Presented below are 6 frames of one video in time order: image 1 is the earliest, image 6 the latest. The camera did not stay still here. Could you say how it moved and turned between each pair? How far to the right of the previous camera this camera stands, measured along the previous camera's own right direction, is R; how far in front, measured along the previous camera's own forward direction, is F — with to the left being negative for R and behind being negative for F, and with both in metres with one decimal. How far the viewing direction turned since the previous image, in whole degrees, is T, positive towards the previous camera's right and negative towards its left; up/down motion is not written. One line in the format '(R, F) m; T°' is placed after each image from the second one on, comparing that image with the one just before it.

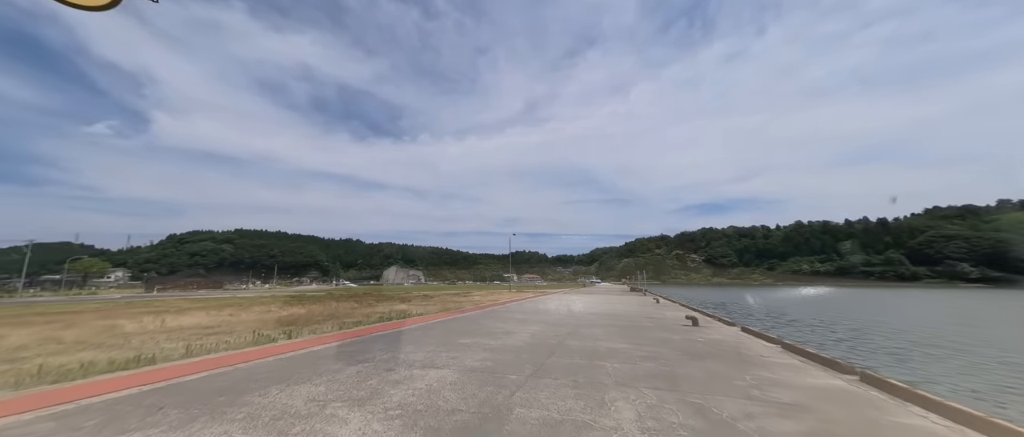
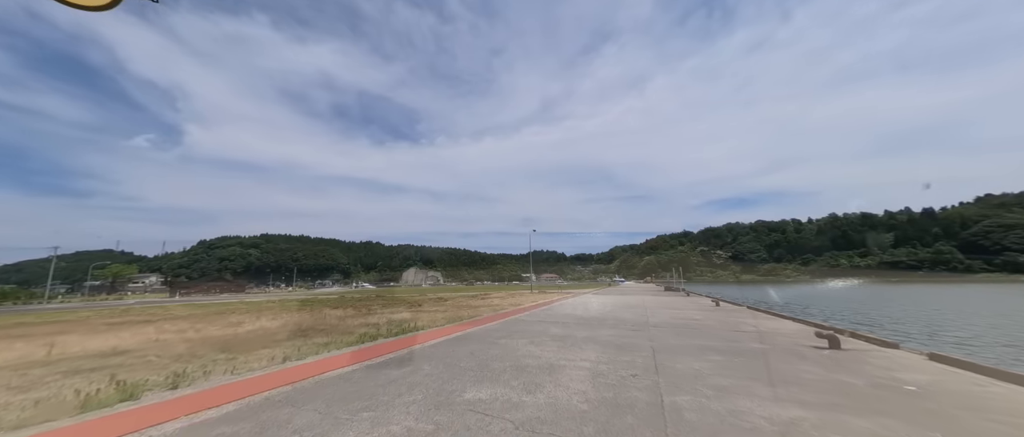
(-0.3, +2.7) m; -3°
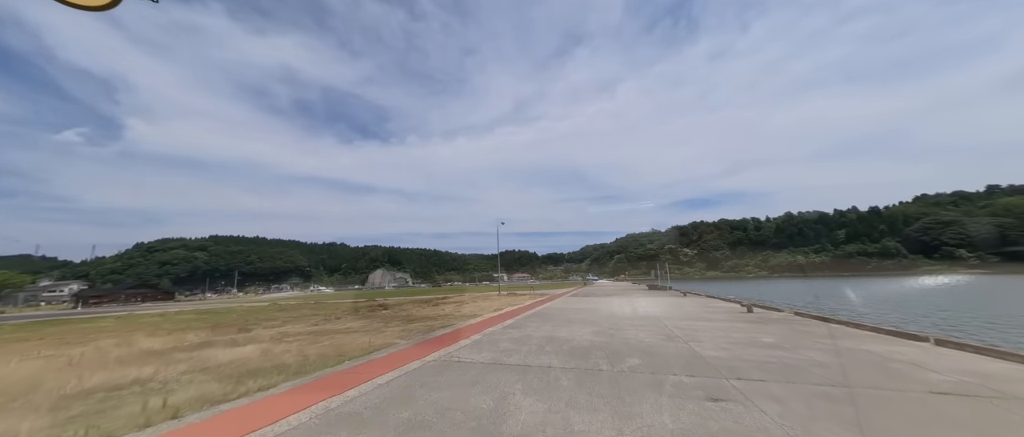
(+0.7, +4.4) m; +5°
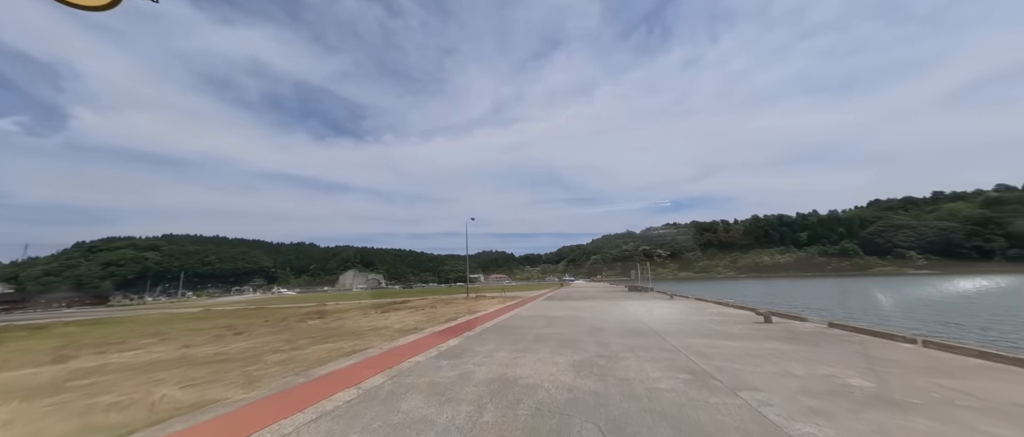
(+0.6, +2.4) m; +4°
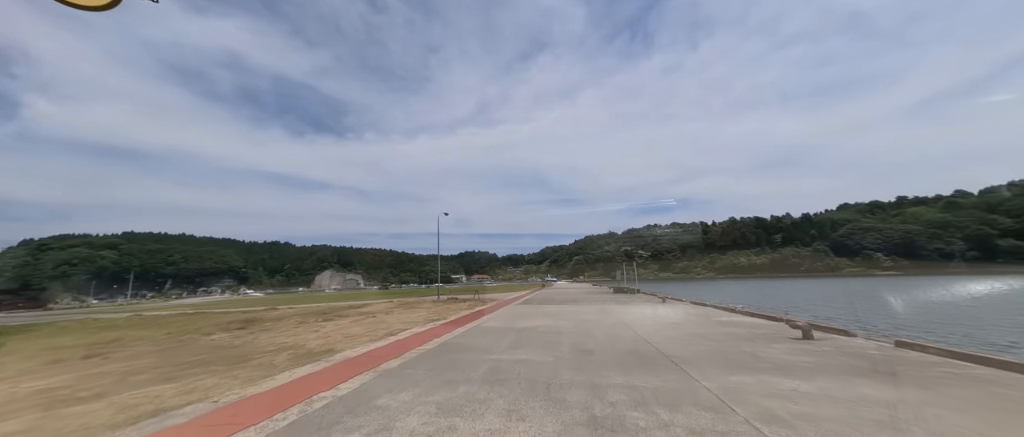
(+0.5, +2.1) m; +3°
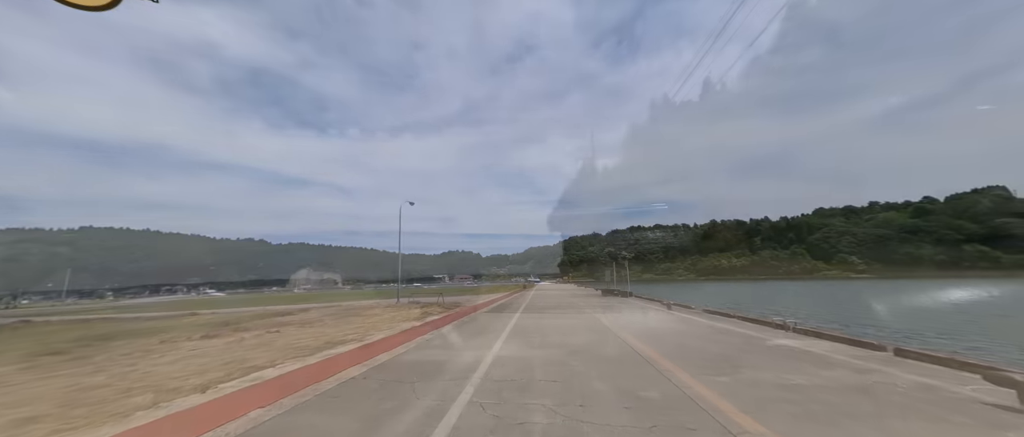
(+0.6, +3.1) m; +3°
